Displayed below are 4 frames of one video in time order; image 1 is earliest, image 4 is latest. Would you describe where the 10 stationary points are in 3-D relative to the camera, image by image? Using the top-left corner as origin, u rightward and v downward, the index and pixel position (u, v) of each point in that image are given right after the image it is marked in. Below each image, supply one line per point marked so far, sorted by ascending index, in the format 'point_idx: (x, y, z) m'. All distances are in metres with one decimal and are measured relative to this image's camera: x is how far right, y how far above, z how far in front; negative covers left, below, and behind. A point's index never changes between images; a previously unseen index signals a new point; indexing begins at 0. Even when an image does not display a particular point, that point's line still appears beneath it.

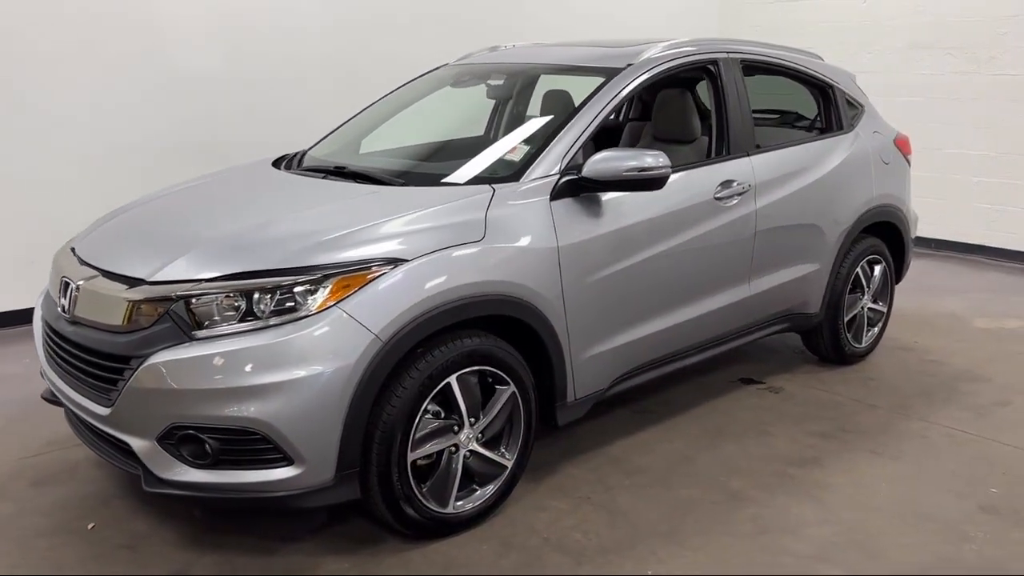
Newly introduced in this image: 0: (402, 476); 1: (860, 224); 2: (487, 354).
0: (-0.3, -0.5, +2.3) m
1: (+1.5, +0.3, +3.7) m
2: (-0.1, -0.2, +2.4) m
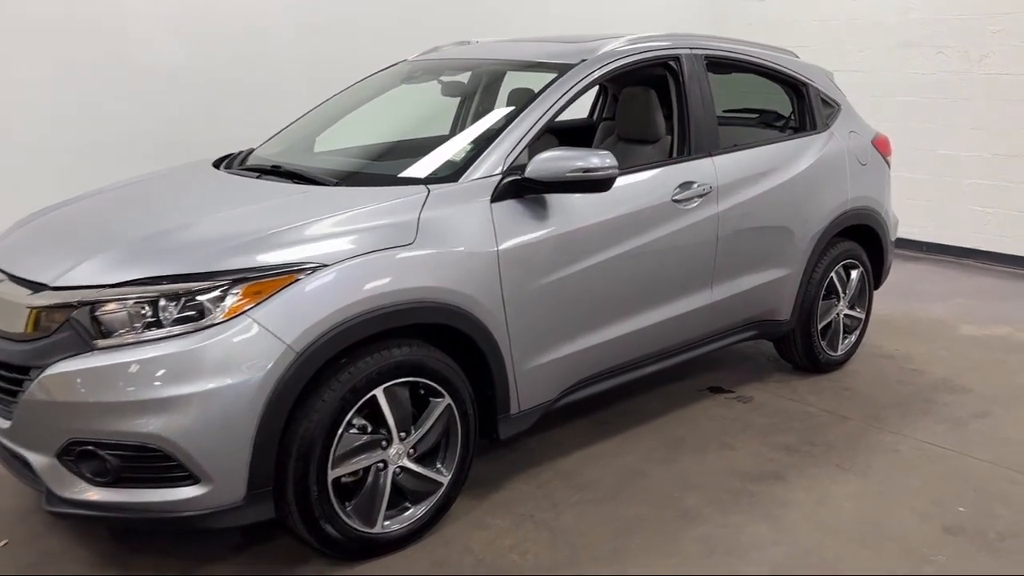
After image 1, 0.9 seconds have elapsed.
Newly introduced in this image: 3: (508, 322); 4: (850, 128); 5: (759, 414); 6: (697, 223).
0: (-0.5, -0.5, +2.1) m
1: (+1.3, +0.3, +3.6) m
2: (-0.2, -0.2, +2.3) m
3: (0.0, -0.1, +2.5) m
4: (+1.5, +0.7, +3.8) m
5: (+0.9, -0.5, +3.3) m
6: (+0.6, +0.2, +3.0) m
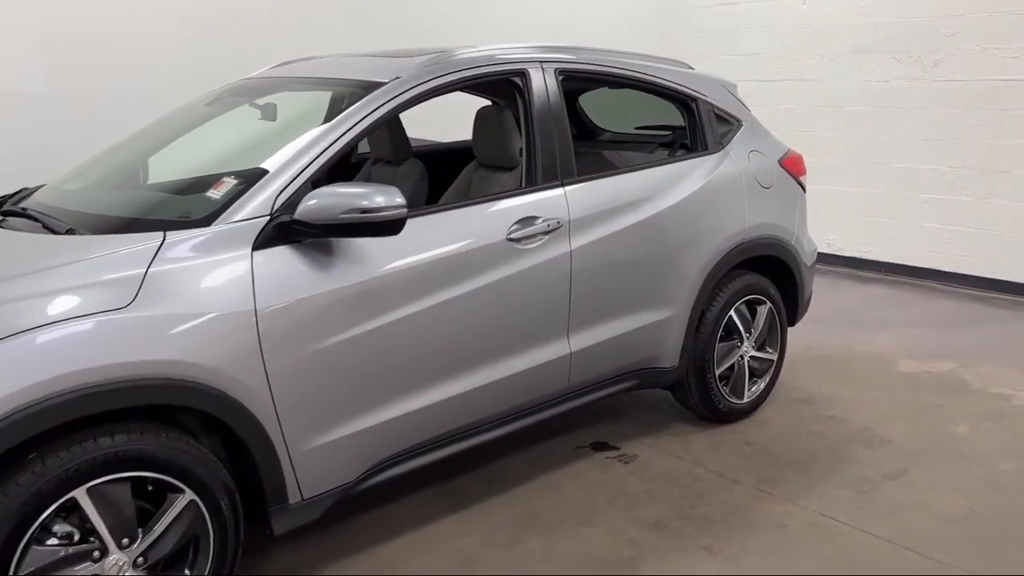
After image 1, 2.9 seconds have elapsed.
0: (-1.0, -0.7, +1.7) m
1: (+0.8, +0.1, +3.2) m
2: (-0.8, -0.4, +1.9) m
3: (-0.6, -0.3, +2.1) m
4: (+0.9, +0.5, +3.4) m
5: (+0.4, -0.6, +2.9) m
6: (+0.1, +0.1, +2.6) m
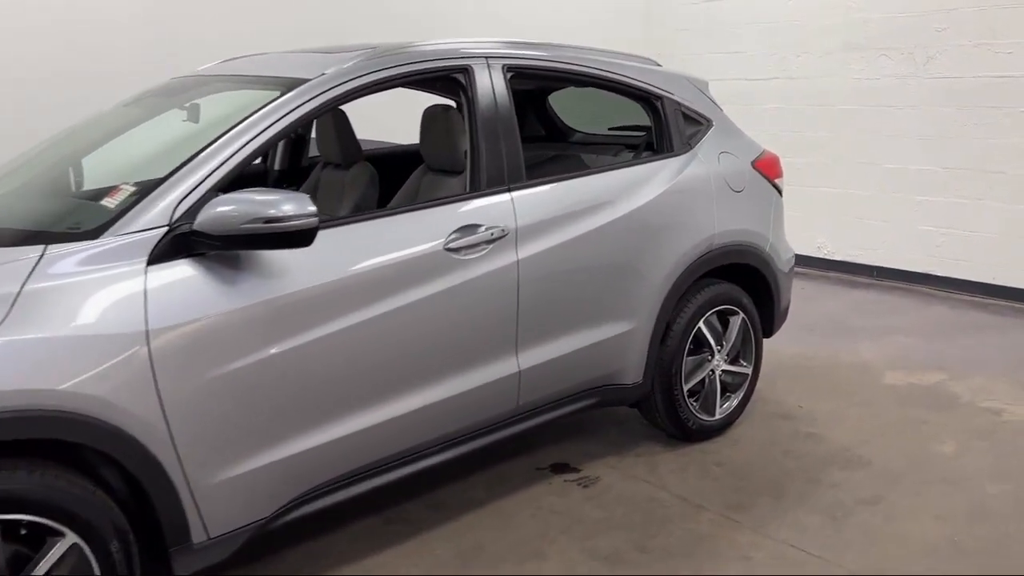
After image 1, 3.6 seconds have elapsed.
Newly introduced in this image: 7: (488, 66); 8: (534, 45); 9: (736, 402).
0: (-1.2, -0.7, +1.5) m
1: (+0.6, +0.1, +3.0) m
2: (-1.0, -0.4, +1.7) m
3: (-0.7, -0.3, +1.9) m
4: (+0.8, +0.5, +3.2) m
5: (+0.3, -0.7, +2.7) m
6: (-0.1, 0.0, +2.4) m
7: (0.0, +0.7, +2.6) m
8: (+0.1, +0.8, +2.8) m
9: (+0.8, -0.4, +3.3) m
